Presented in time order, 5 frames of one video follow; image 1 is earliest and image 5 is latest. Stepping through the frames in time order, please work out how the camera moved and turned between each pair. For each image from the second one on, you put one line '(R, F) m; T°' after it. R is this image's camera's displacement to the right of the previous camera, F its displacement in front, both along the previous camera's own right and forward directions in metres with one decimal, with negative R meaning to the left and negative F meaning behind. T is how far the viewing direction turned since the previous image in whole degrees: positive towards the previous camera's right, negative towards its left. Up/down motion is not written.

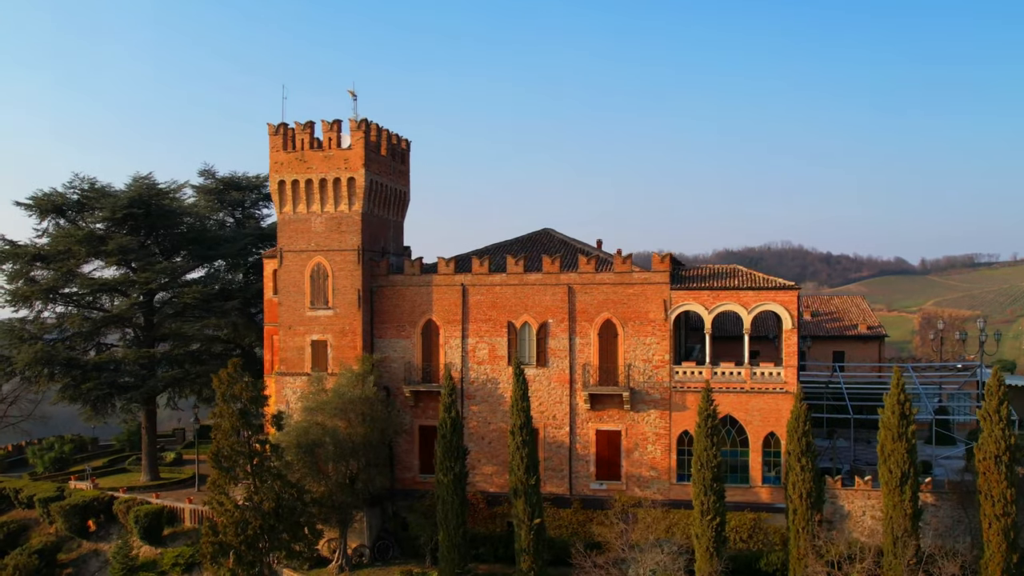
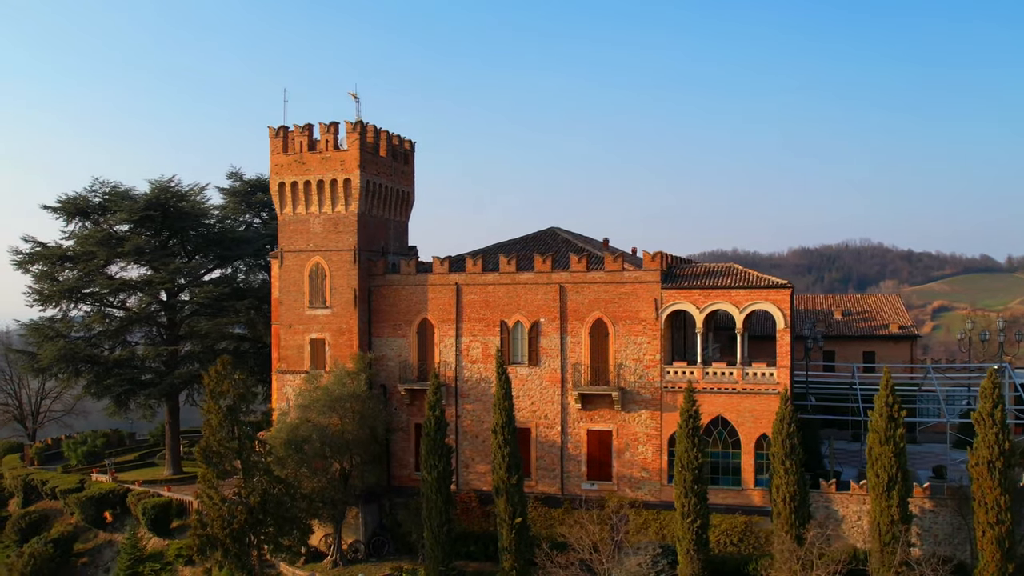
(+2.5, +0.1) m; -4°
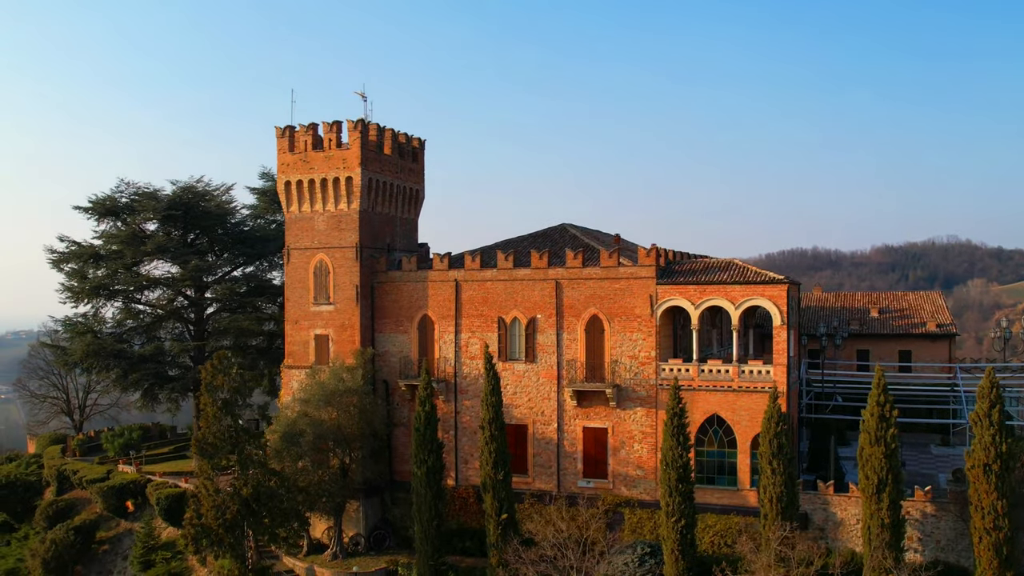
(+2.4, +0.2) m; -5°
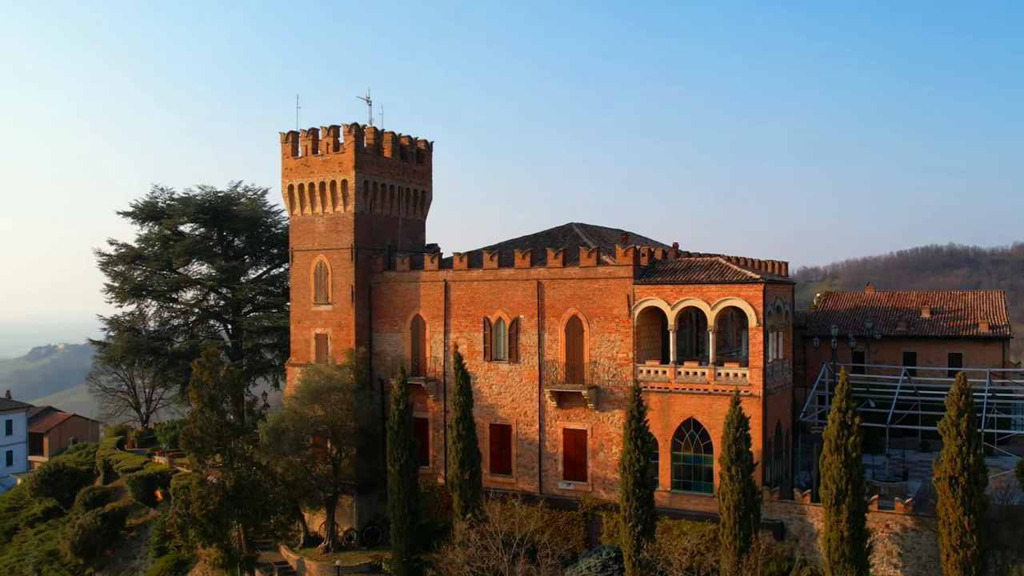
(+4.2, +0.3) m; -7°
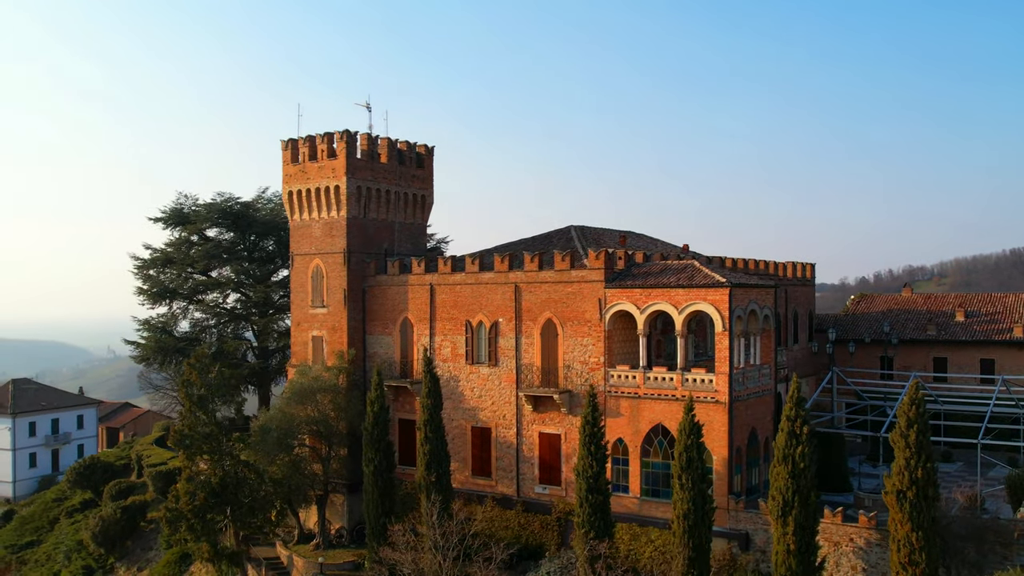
(+3.6, +0.1) m; -6°
